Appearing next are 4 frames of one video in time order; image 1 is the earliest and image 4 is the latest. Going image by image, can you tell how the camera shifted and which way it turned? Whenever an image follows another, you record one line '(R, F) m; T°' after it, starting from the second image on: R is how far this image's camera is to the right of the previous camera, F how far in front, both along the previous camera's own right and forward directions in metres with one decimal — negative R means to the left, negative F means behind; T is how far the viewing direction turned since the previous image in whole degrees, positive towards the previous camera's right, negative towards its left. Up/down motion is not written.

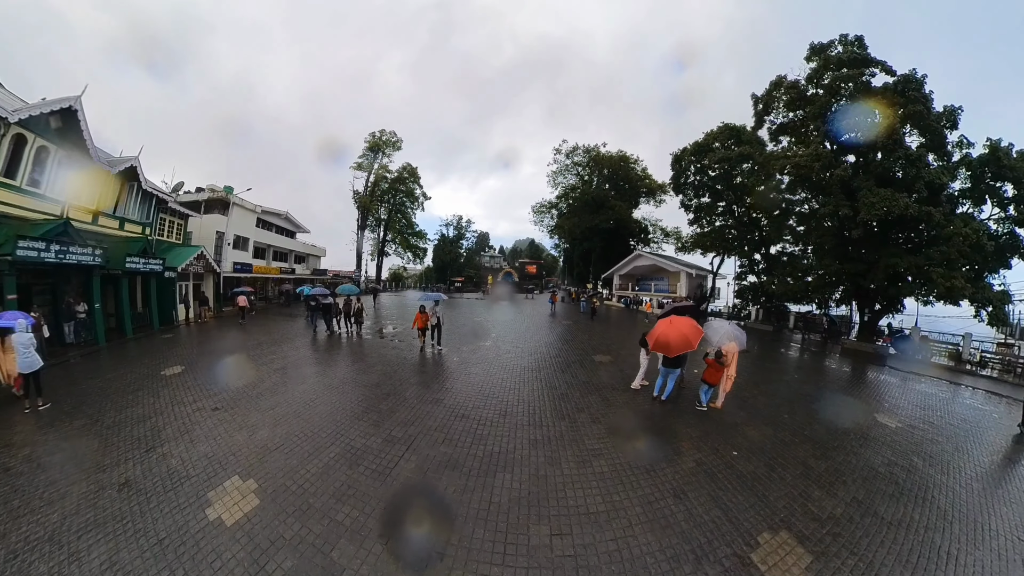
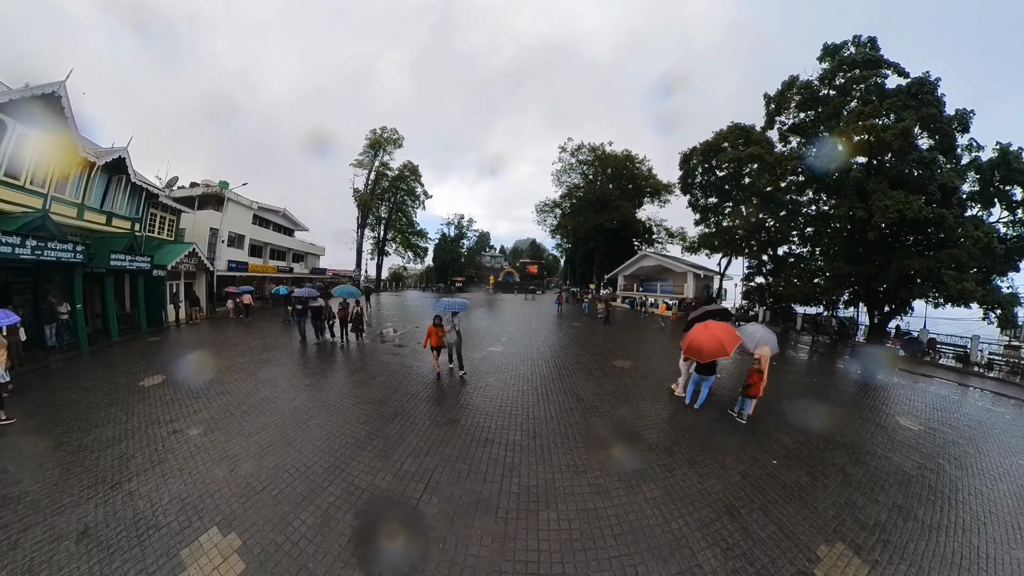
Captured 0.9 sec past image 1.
(-0.3, +0.5) m; 0°
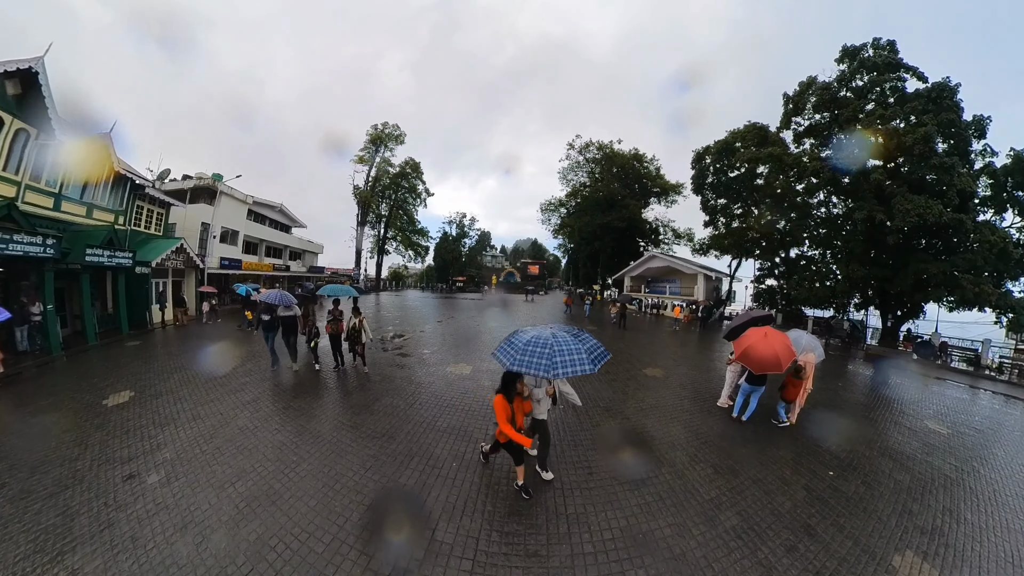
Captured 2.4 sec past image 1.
(-0.5, +0.7) m; 0°
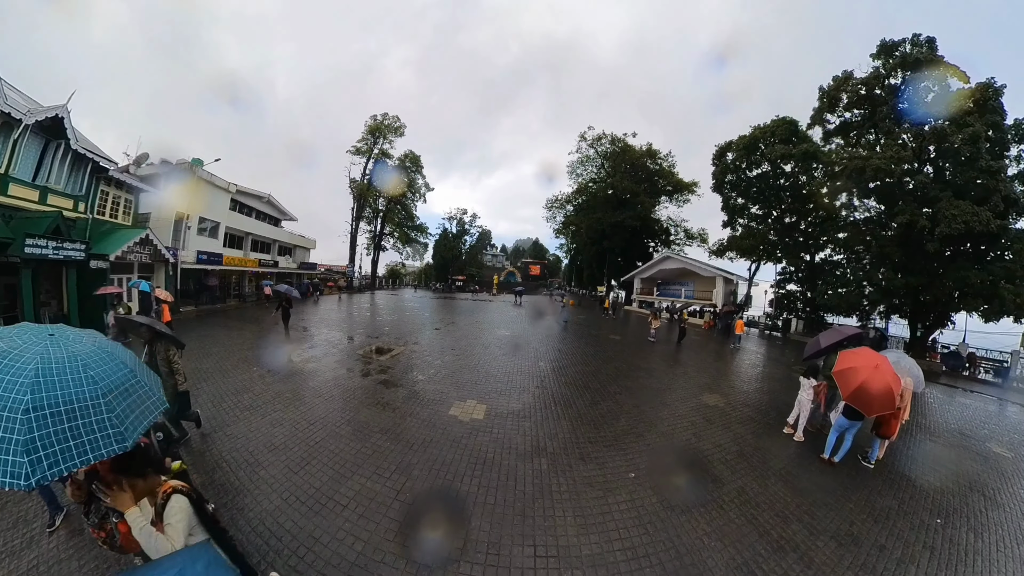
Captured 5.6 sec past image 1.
(-0.5, +1.2) m; 0°
